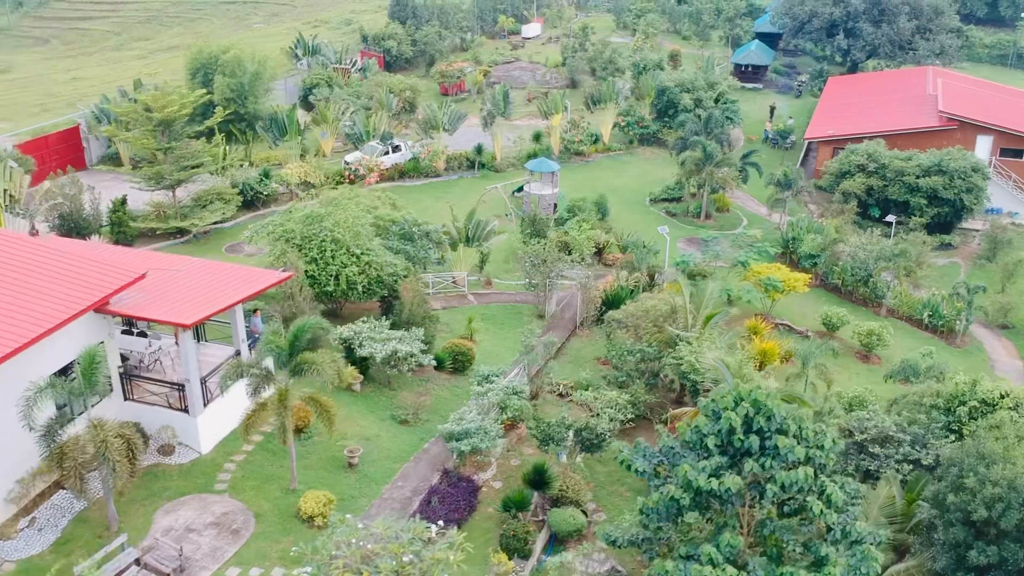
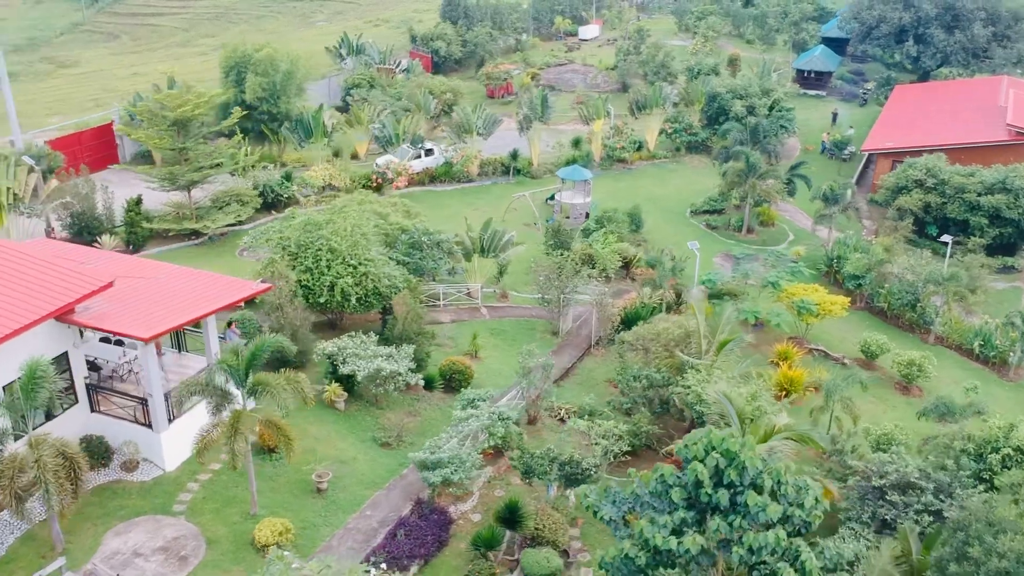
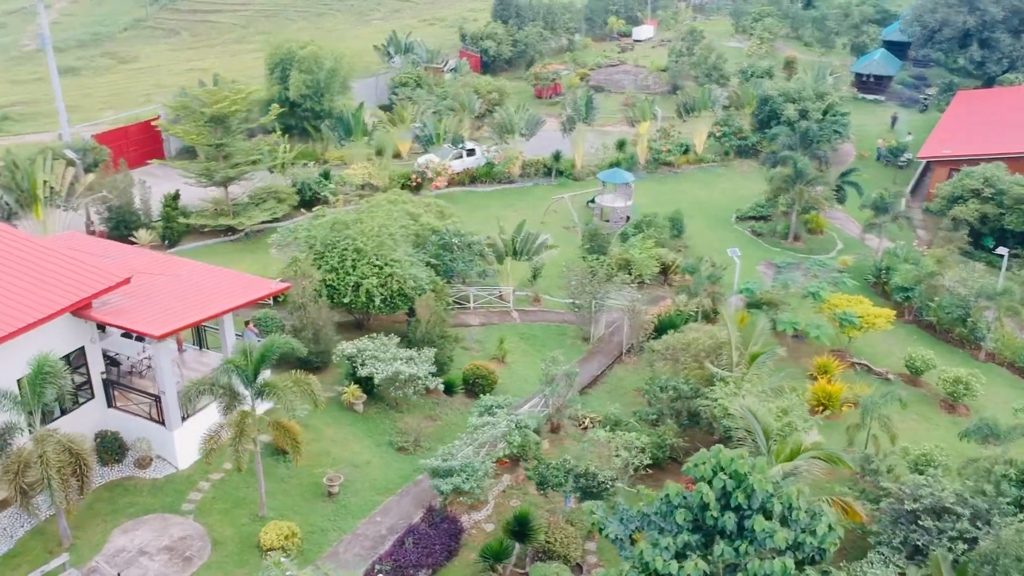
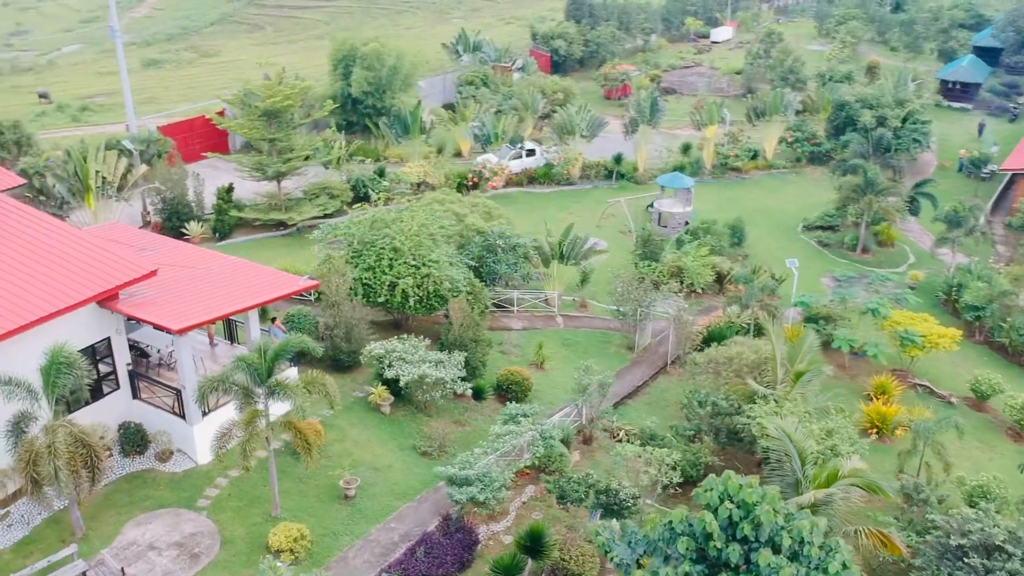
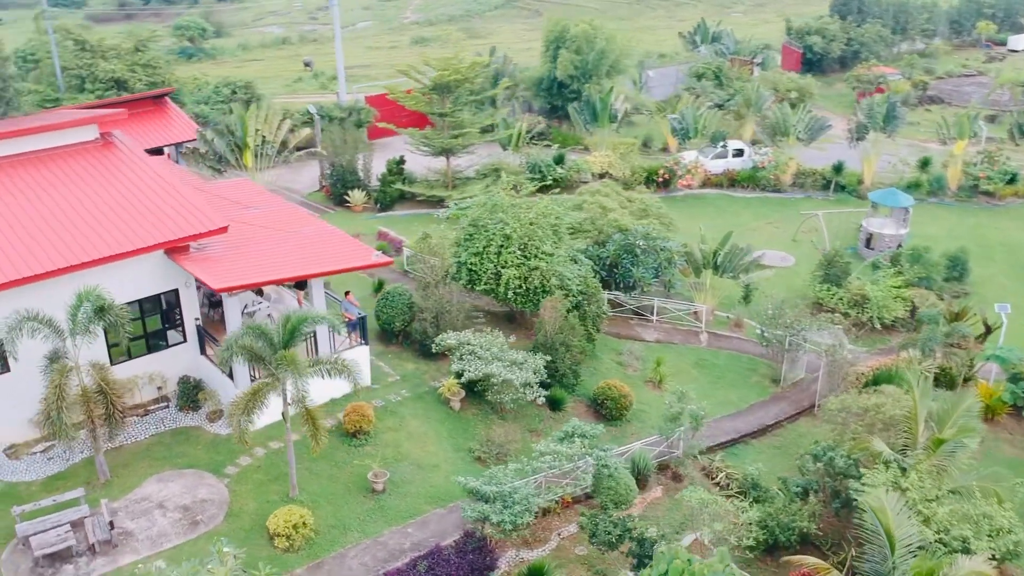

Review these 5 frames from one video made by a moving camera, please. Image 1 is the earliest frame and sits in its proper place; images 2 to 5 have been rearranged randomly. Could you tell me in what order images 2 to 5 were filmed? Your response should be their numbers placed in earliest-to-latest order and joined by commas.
2, 3, 4, 5
